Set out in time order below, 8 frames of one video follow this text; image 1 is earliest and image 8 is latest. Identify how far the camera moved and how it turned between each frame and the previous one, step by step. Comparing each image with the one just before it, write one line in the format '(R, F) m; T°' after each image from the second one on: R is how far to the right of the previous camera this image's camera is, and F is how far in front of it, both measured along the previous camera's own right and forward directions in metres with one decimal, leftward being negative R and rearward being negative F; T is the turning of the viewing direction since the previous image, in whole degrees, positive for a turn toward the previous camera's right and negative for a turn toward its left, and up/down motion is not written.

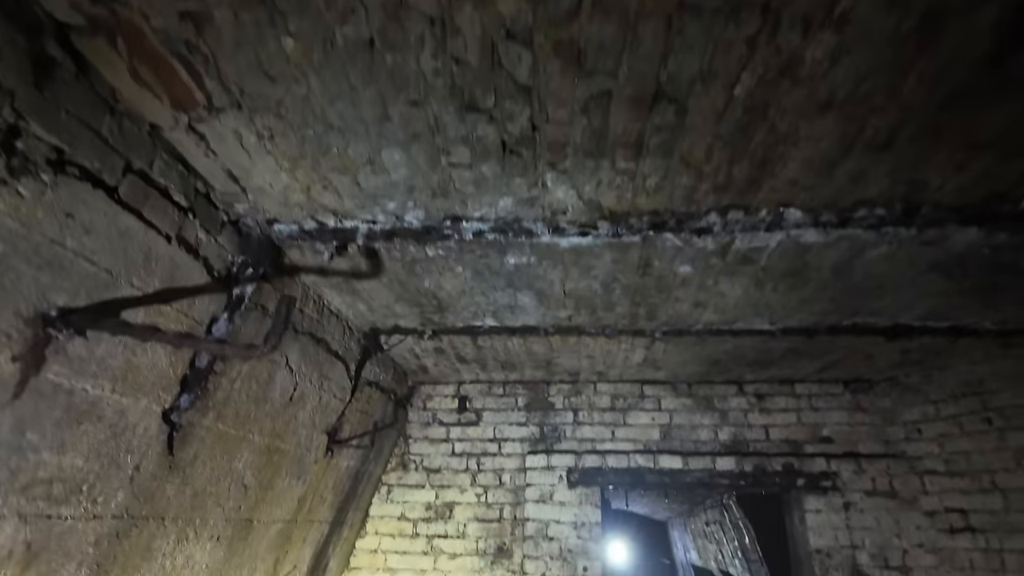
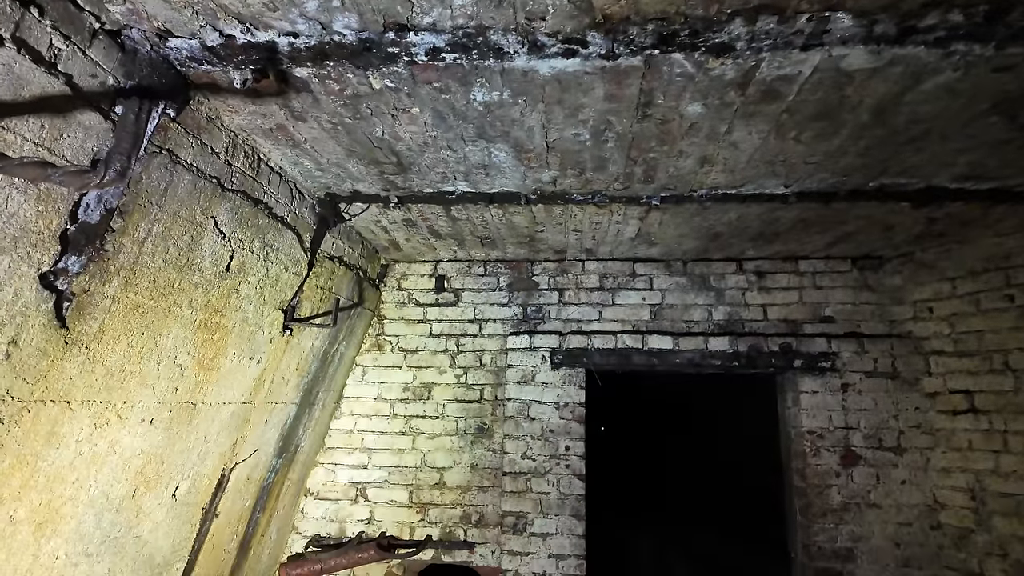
(+0.1, +0.5) m; +1°
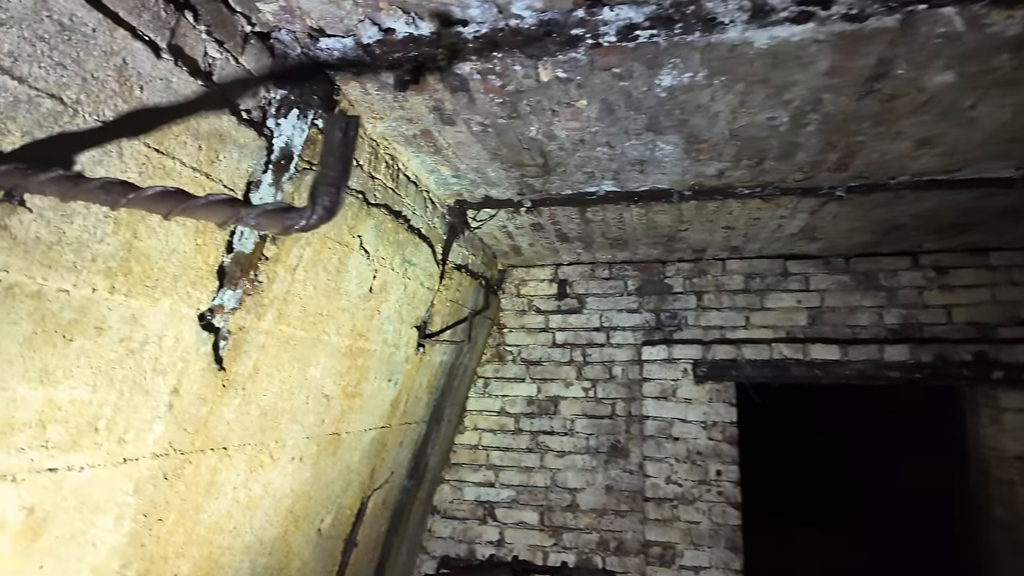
(-0.4, +0.3) m; -7°
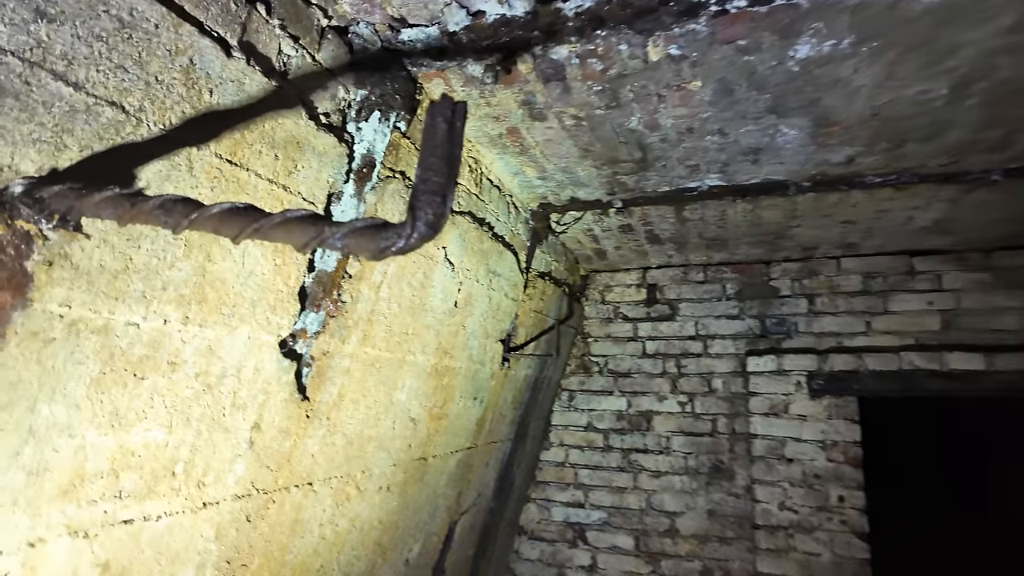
(-0.1, +0.2) m; -6°
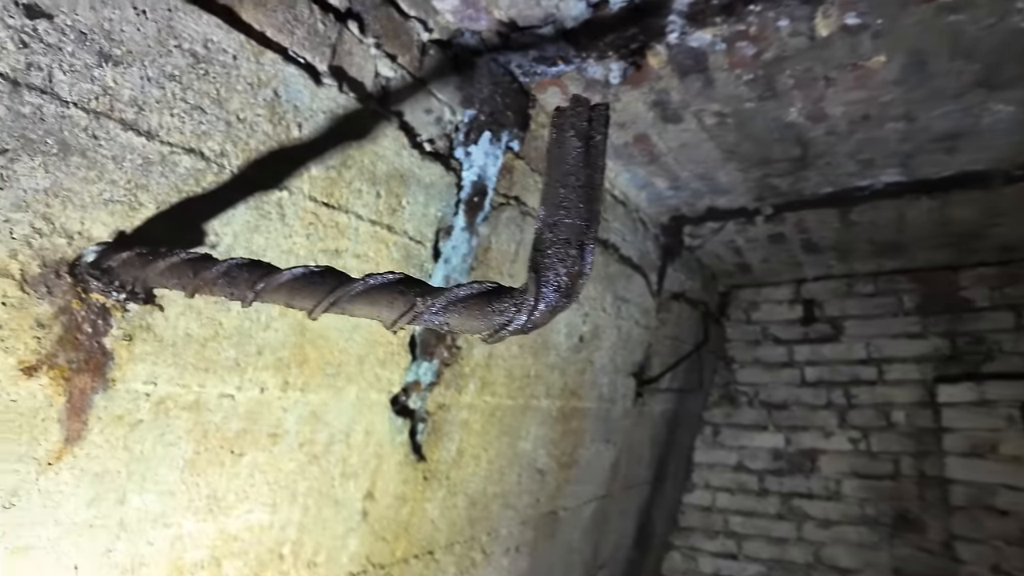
(0.0, +0.2) m; -11°
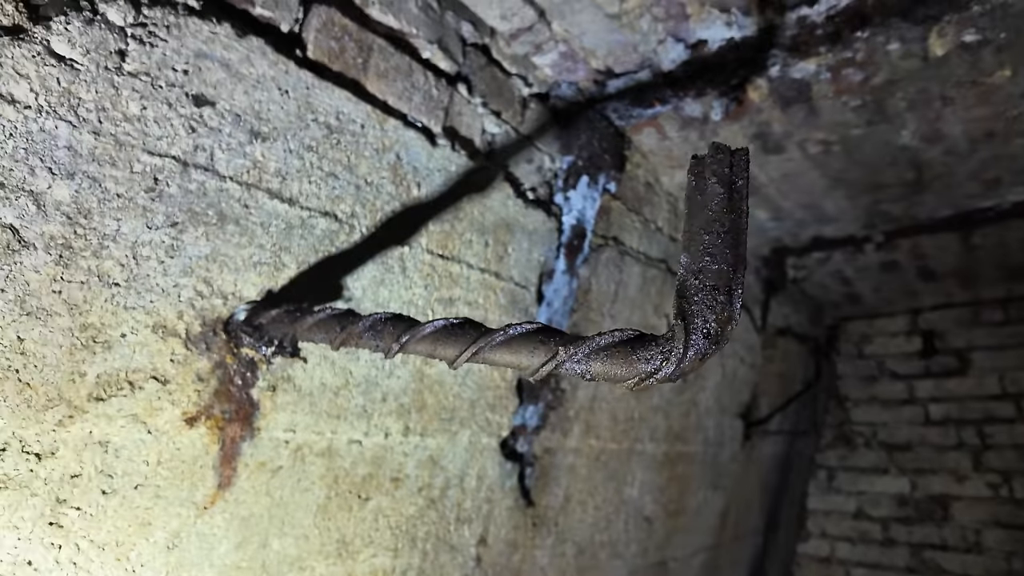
(-0.1, 0.0) m; -7°
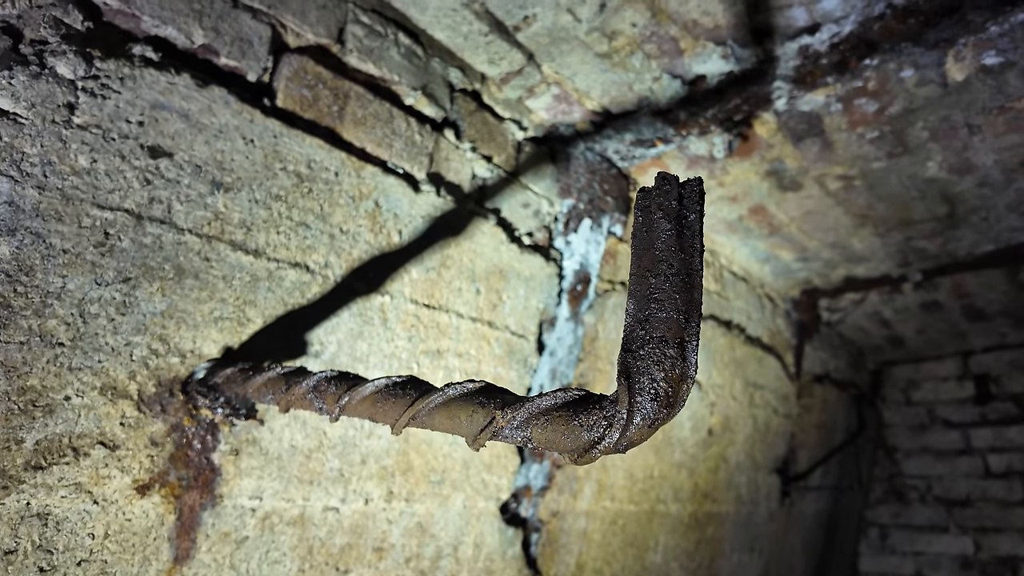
(+0.1, +0.1) m; -3°
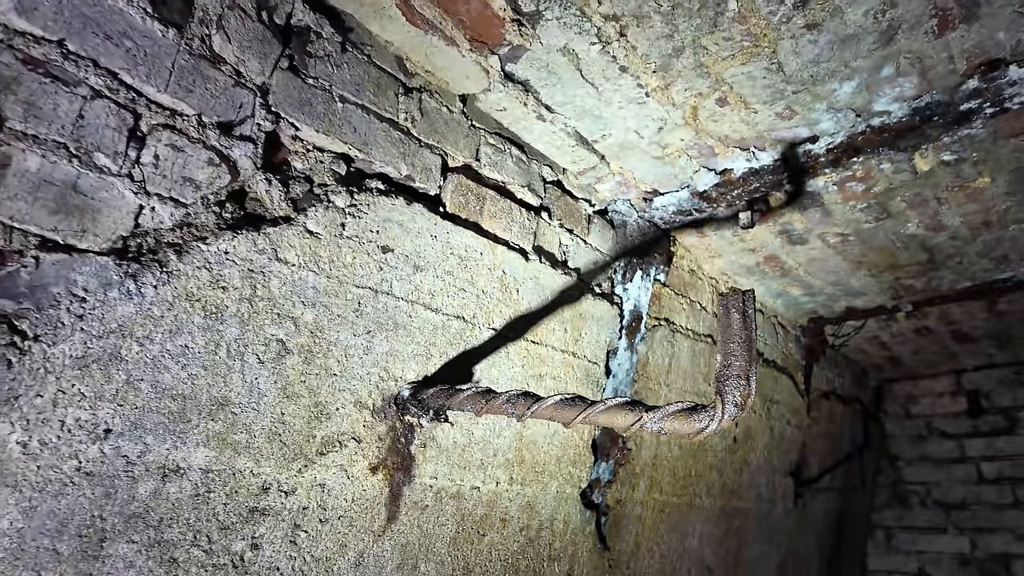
(-0.2, -0.4) m; -1°
